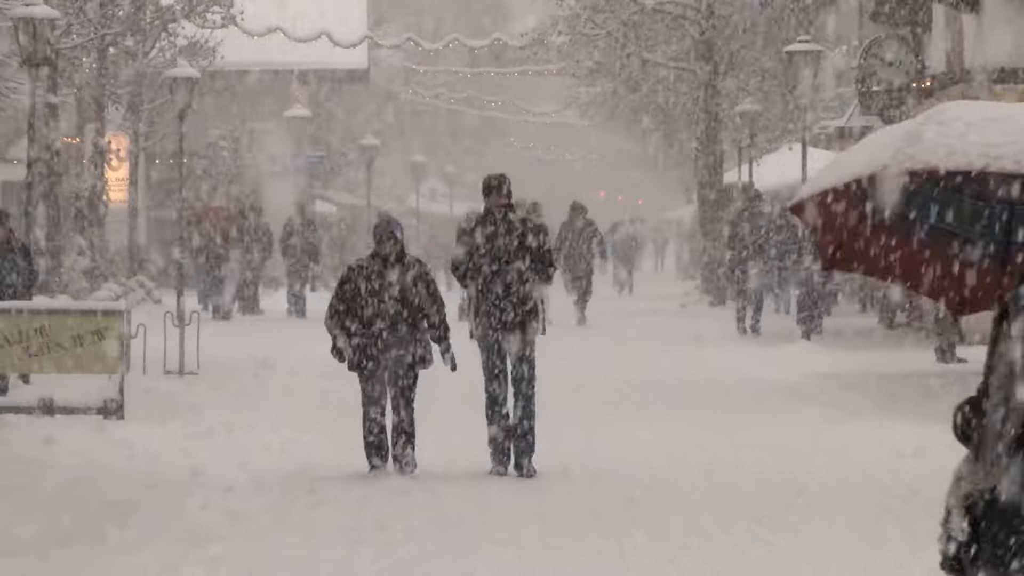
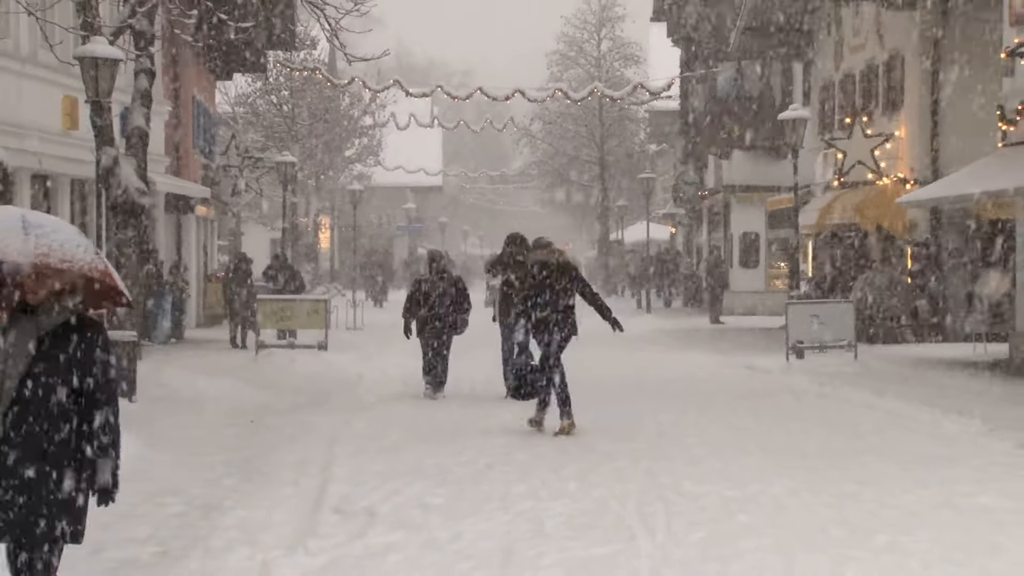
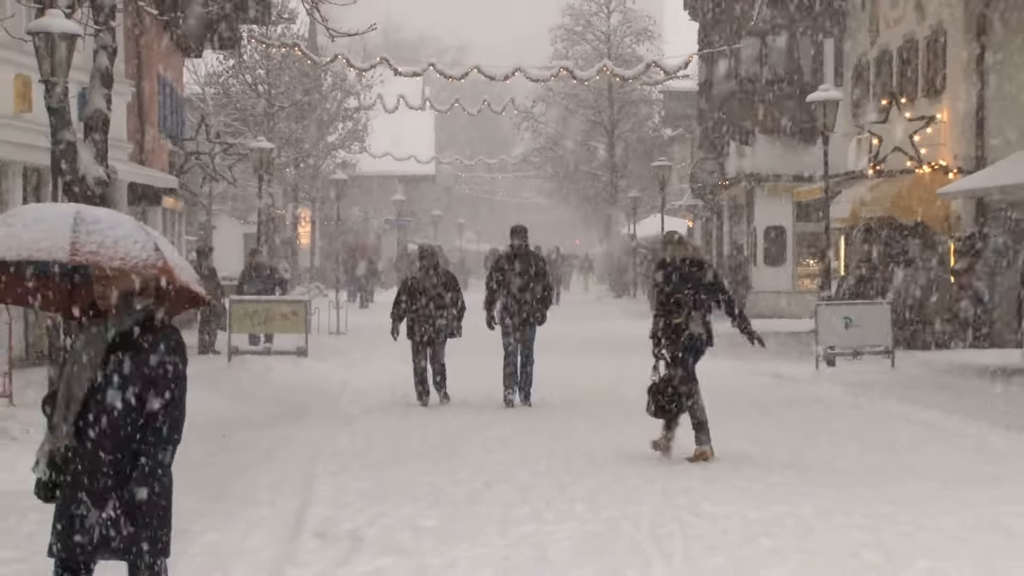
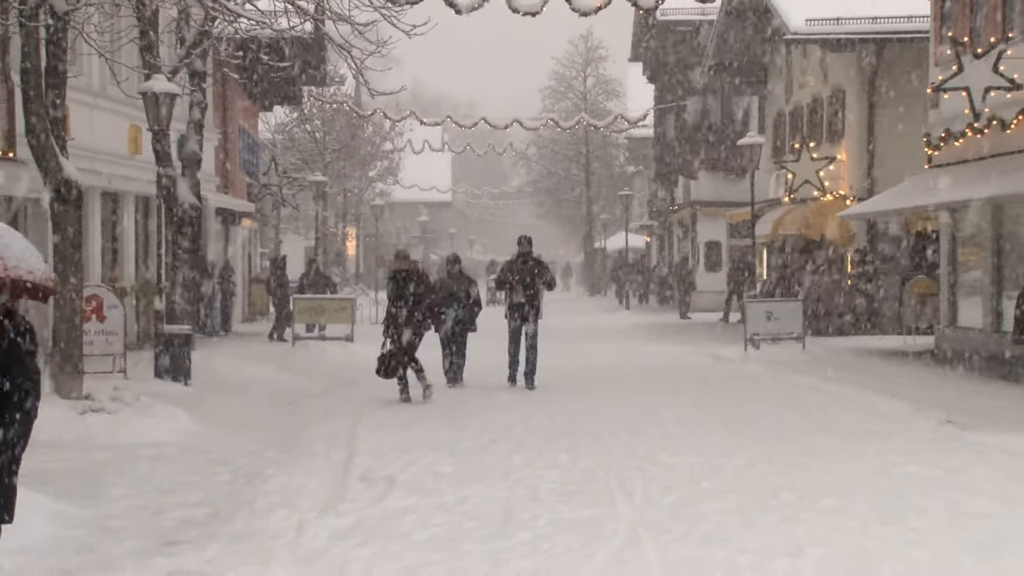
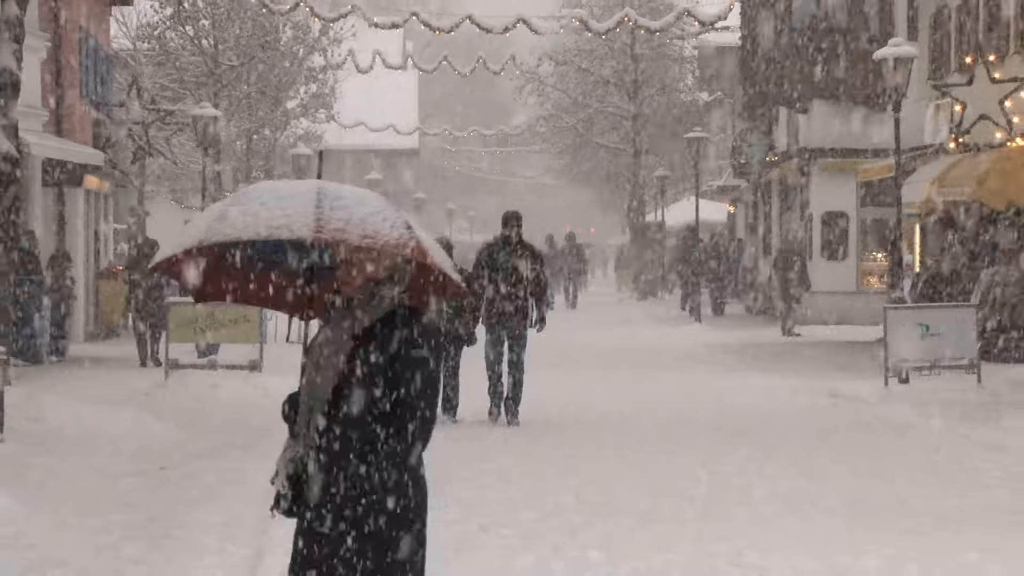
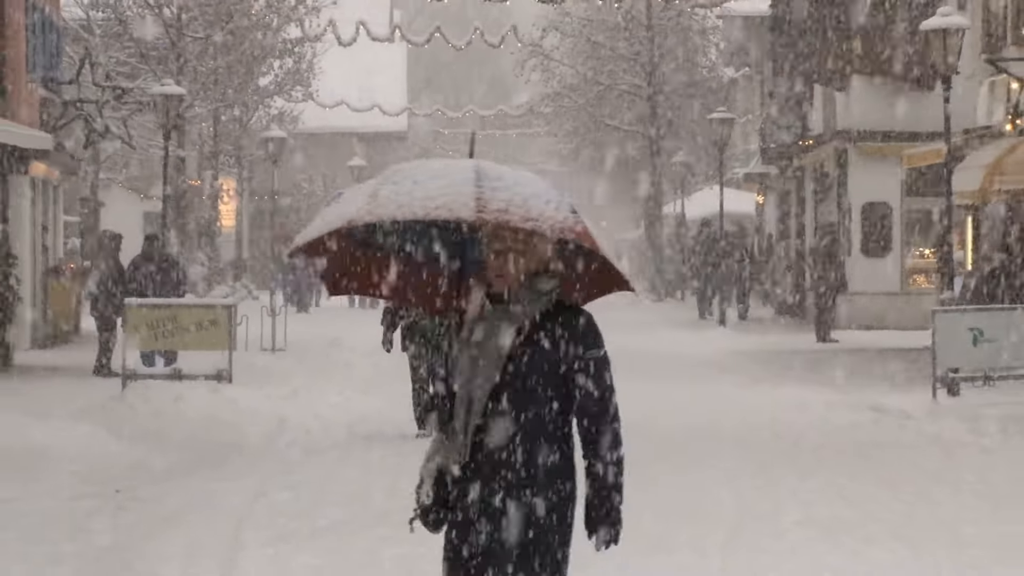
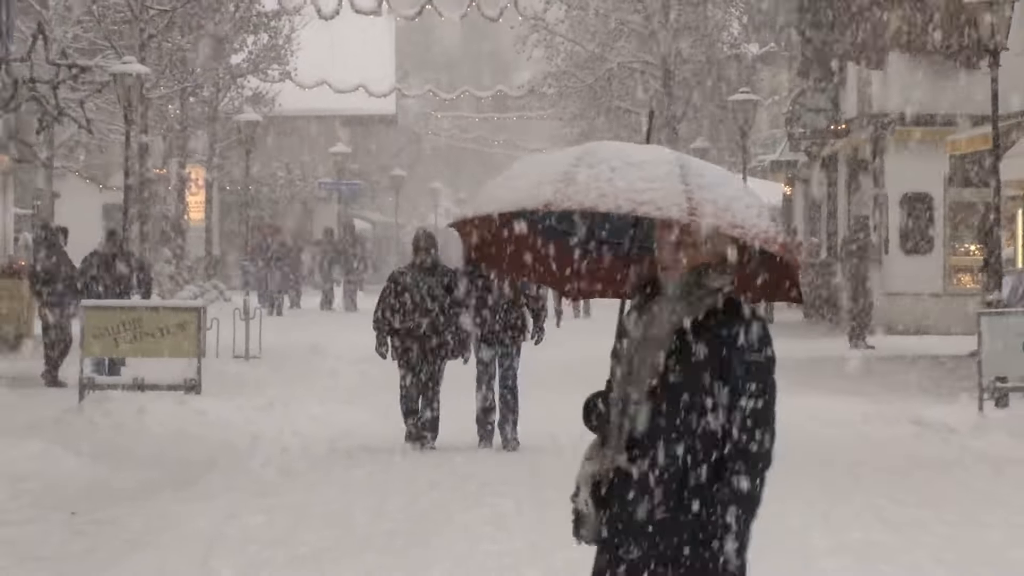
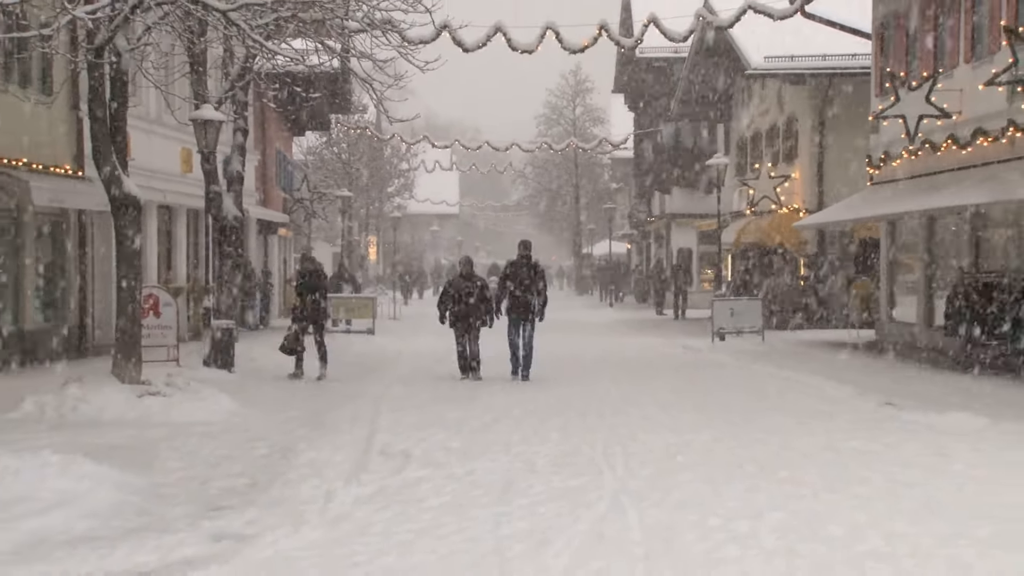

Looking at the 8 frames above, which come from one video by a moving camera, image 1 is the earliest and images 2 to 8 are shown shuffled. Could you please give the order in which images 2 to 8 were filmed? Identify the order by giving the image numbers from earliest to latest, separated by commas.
7, 6, 5, 3, 2, 4, 8
